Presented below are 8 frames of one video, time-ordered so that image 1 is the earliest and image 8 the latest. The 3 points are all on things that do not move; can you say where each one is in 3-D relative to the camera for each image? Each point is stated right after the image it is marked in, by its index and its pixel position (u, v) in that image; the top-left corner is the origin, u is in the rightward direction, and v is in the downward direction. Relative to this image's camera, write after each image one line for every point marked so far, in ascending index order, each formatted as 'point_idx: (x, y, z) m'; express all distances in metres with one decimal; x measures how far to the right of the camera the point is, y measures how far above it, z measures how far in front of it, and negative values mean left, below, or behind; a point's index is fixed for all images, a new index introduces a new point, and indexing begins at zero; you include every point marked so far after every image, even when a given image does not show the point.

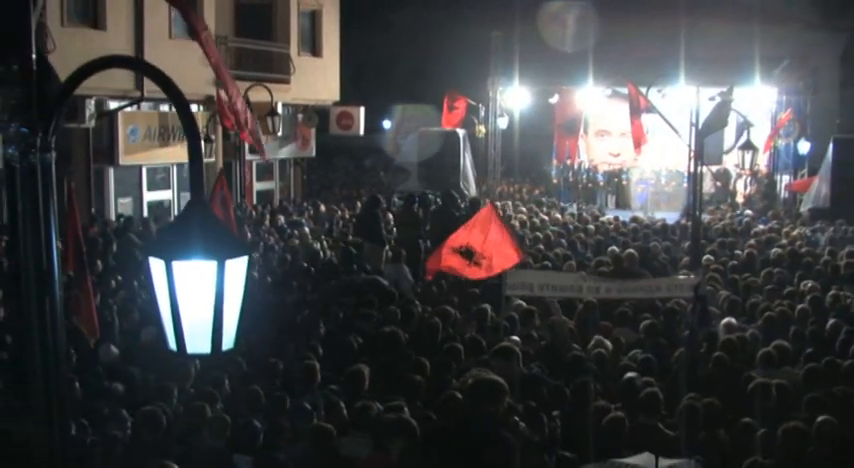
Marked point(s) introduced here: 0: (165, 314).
0: (-0.9, -0.3, +3.4) m
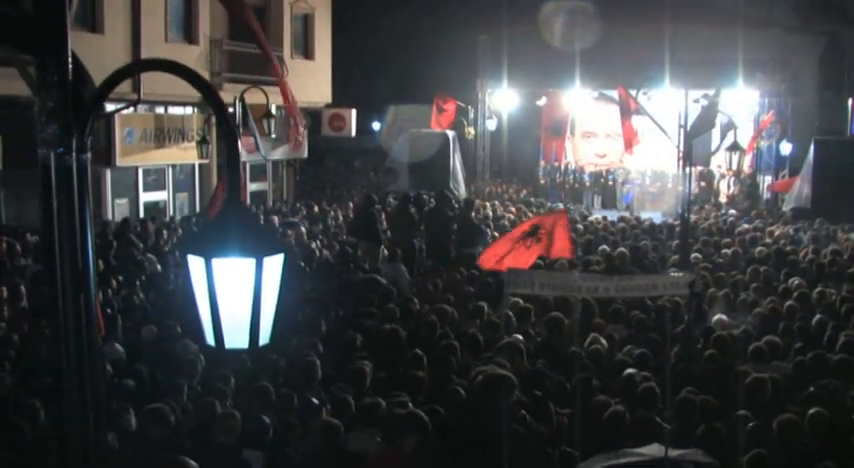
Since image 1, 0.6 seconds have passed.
0: (-0.8, -0.3, +3.6) m
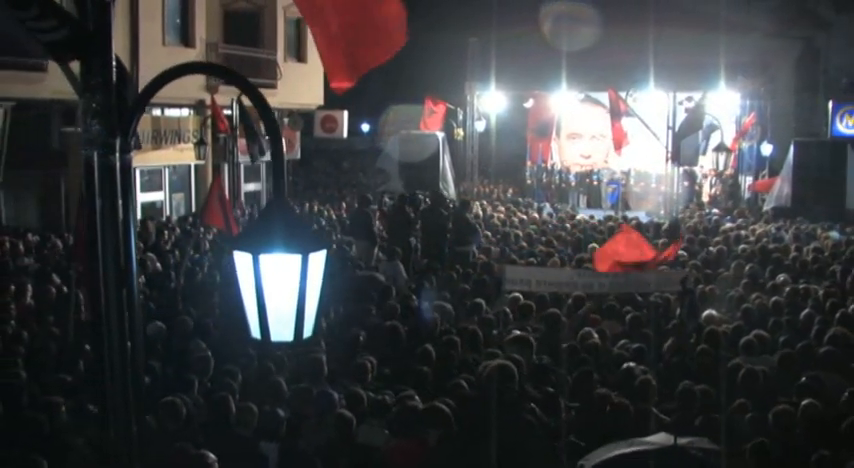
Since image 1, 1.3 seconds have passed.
0: (-0.7, -0.3, +4.0) m
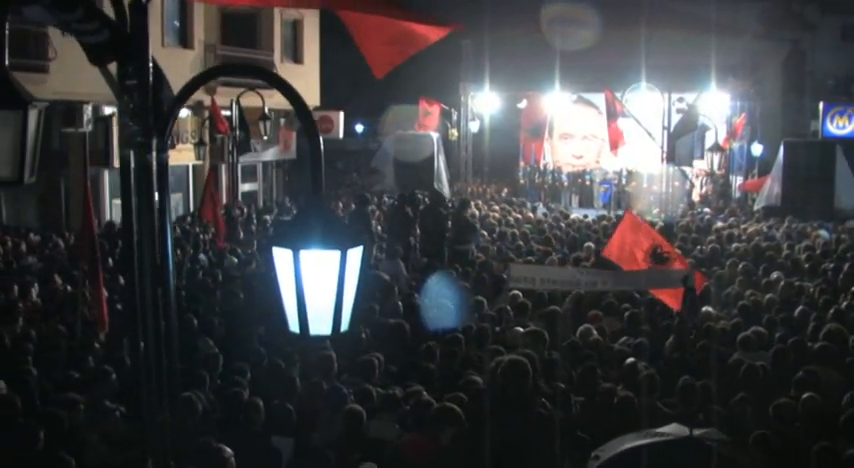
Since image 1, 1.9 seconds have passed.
0: (-0.5, -0.3, +4.2) m
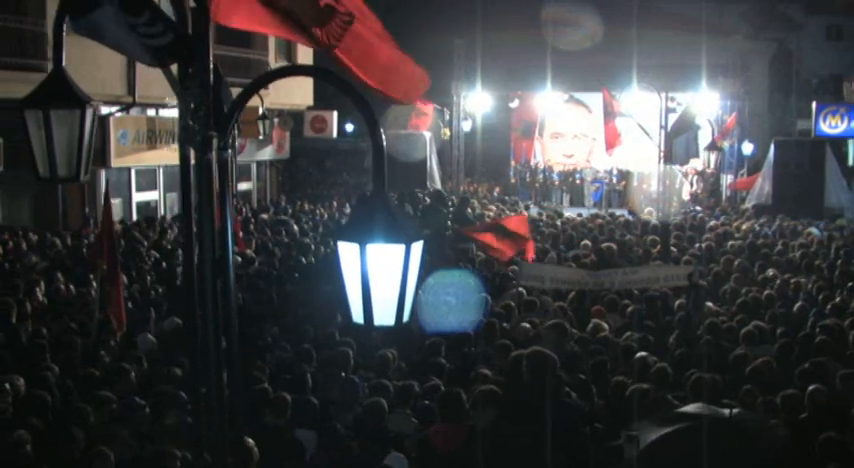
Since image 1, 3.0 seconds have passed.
0: (-0.3, -0.2, +4.3) m
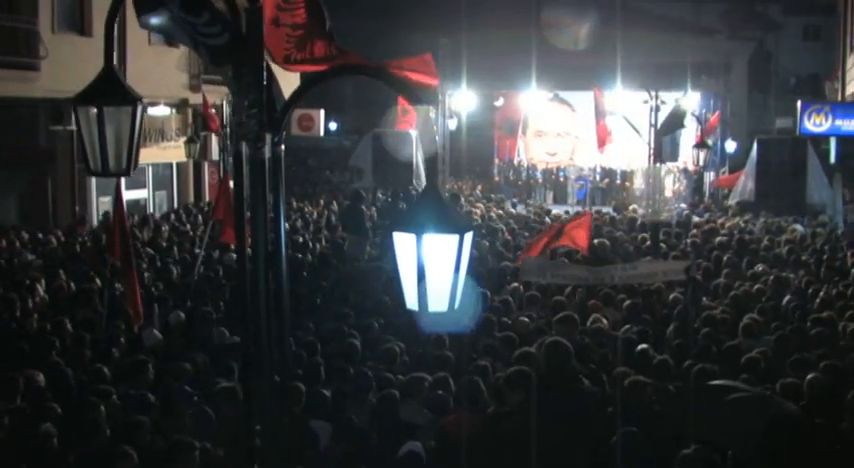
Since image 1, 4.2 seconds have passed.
0: (-0.1, -0.2, +4.4) m
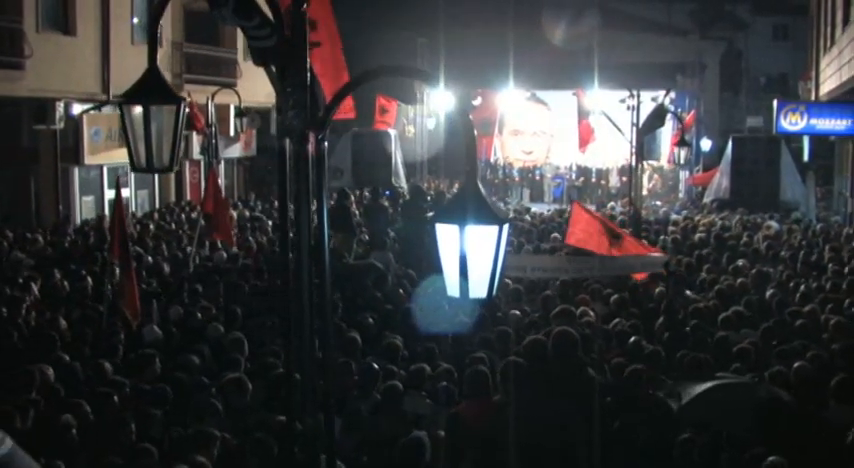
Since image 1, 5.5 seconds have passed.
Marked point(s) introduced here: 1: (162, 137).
0: (+0.1, -0.2, +4.6) m
1: (-1.2, +0.5, +4.8) m
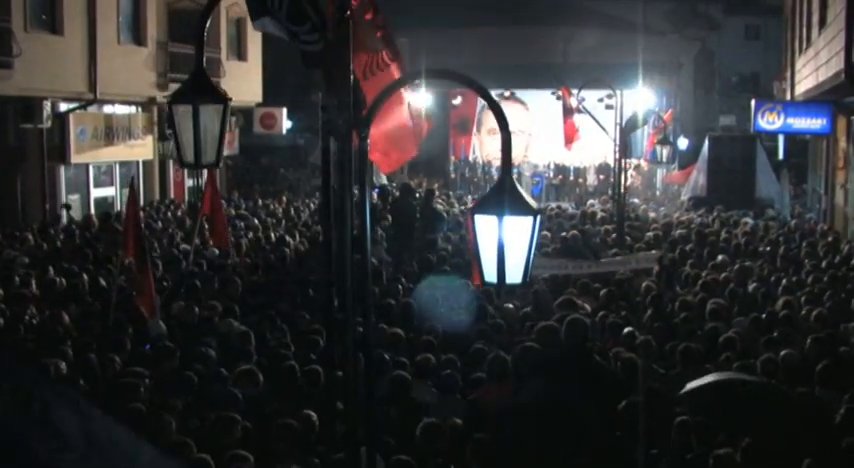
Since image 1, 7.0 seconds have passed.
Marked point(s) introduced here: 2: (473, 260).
0: (+0.2, -0.2, +4.9) m
1: (-1.1, +0.5, +4.9) m
2: (+0.2, -0.2, +5.0) m
